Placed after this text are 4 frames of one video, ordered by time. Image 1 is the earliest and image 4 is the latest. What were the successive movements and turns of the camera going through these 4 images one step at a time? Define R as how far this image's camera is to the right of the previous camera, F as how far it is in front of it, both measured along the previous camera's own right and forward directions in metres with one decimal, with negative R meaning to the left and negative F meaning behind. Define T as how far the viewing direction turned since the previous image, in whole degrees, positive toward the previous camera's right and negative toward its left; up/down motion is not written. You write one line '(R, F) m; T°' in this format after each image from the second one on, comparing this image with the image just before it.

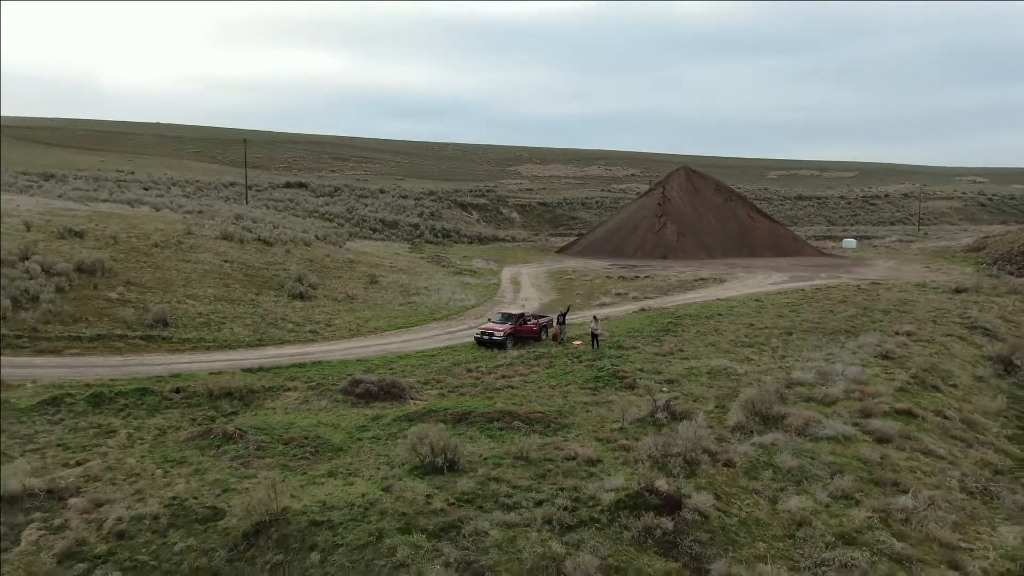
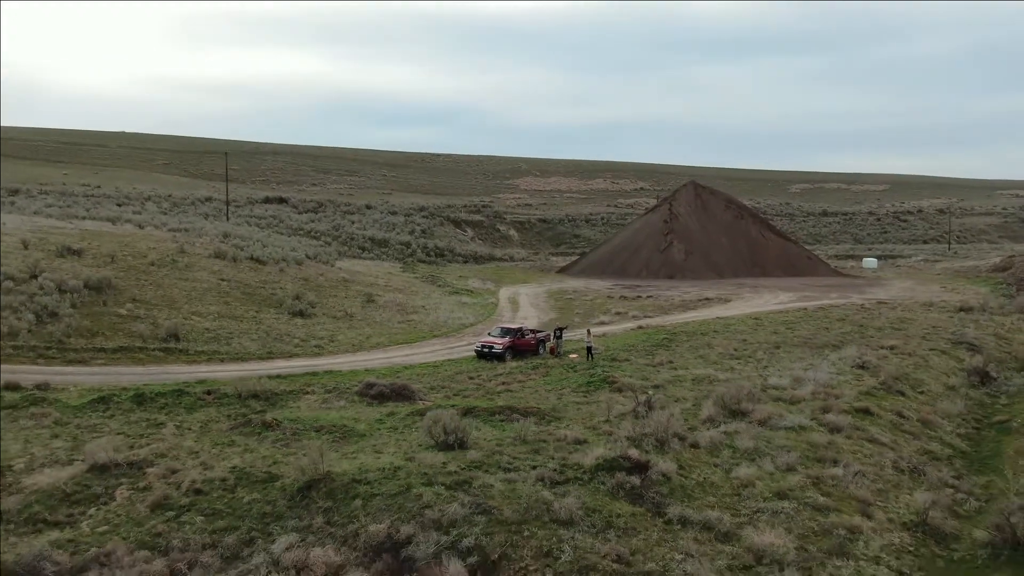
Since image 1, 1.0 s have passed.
(0.0, -1.7) m; 0°
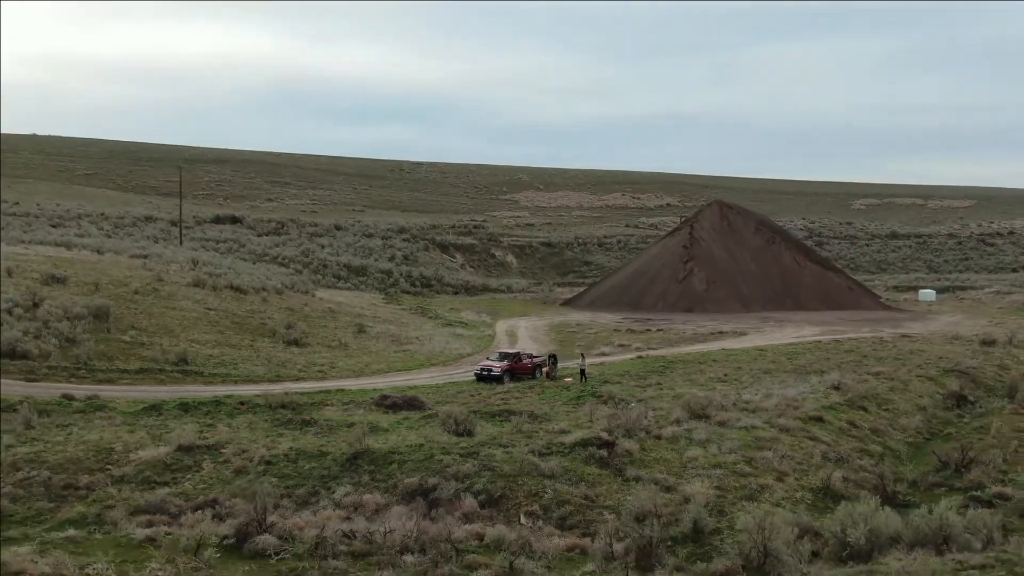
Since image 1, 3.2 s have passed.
(0.0, -2.6) m; 0°
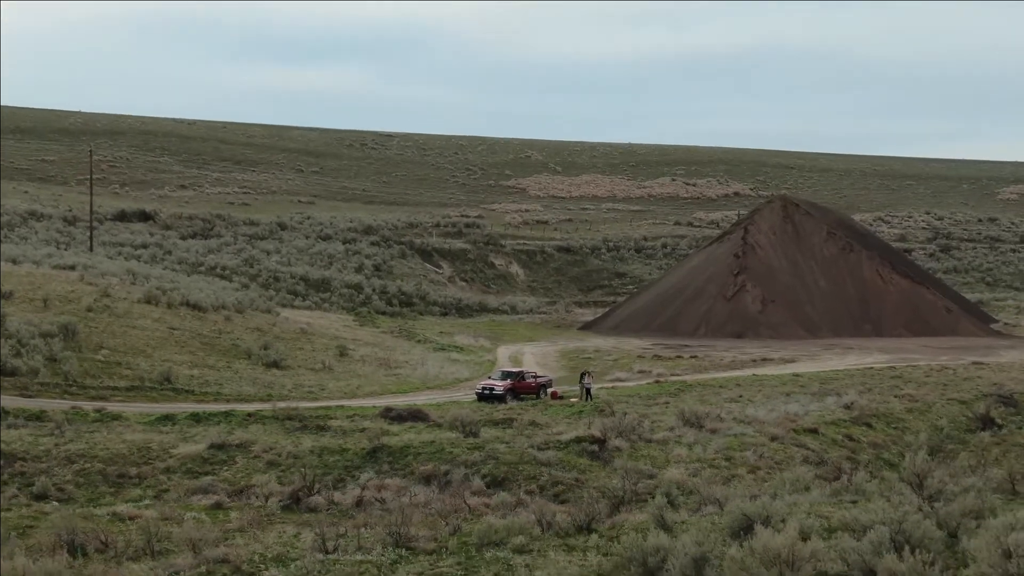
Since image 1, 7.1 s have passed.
(-0.2, -1.5) m; +1°
